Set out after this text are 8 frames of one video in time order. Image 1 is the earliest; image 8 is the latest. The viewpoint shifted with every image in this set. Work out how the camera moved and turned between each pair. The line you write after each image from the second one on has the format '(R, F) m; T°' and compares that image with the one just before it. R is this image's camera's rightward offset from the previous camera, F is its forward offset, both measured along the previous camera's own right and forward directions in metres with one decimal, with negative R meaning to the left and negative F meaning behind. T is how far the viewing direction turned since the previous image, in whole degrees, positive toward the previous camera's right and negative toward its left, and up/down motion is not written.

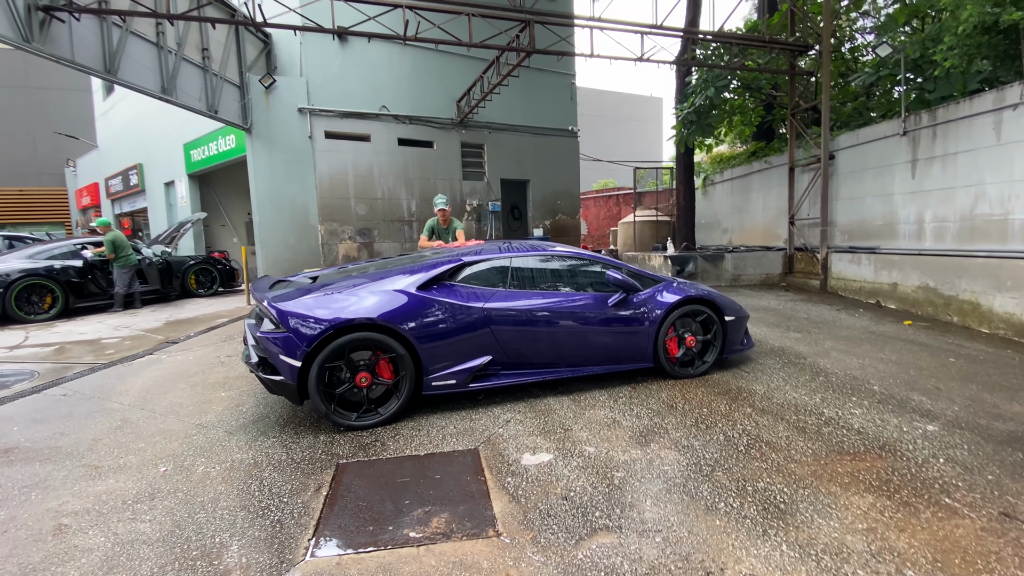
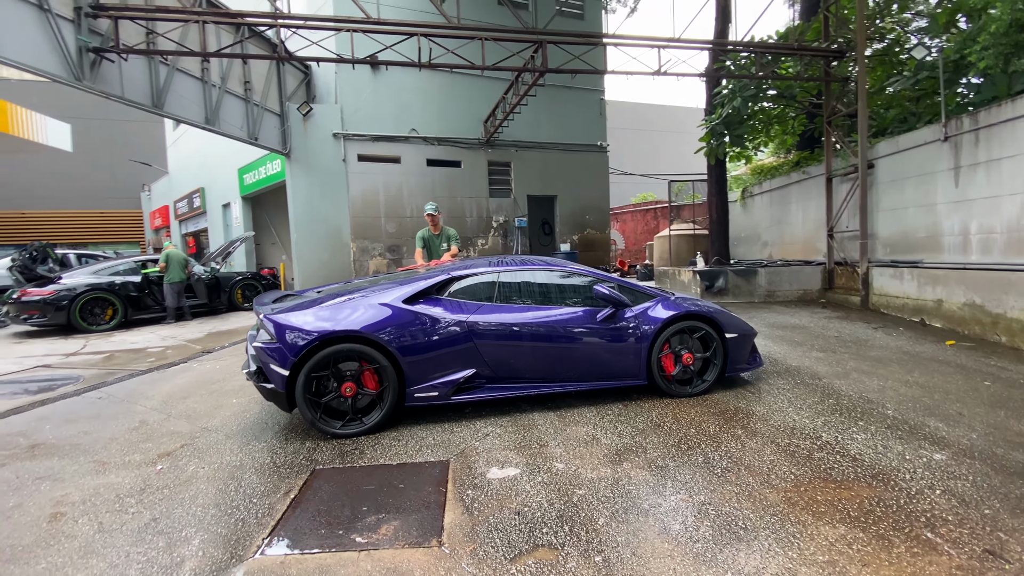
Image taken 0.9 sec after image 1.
(+0.5, 0.0) m; -6°
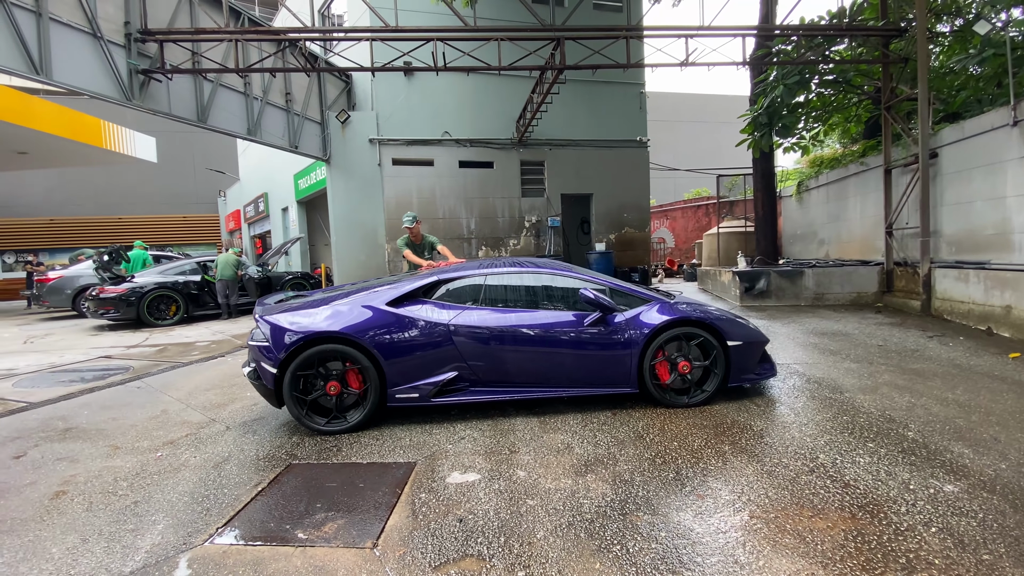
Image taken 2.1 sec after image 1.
(+0.6, +0.1) m; -7°
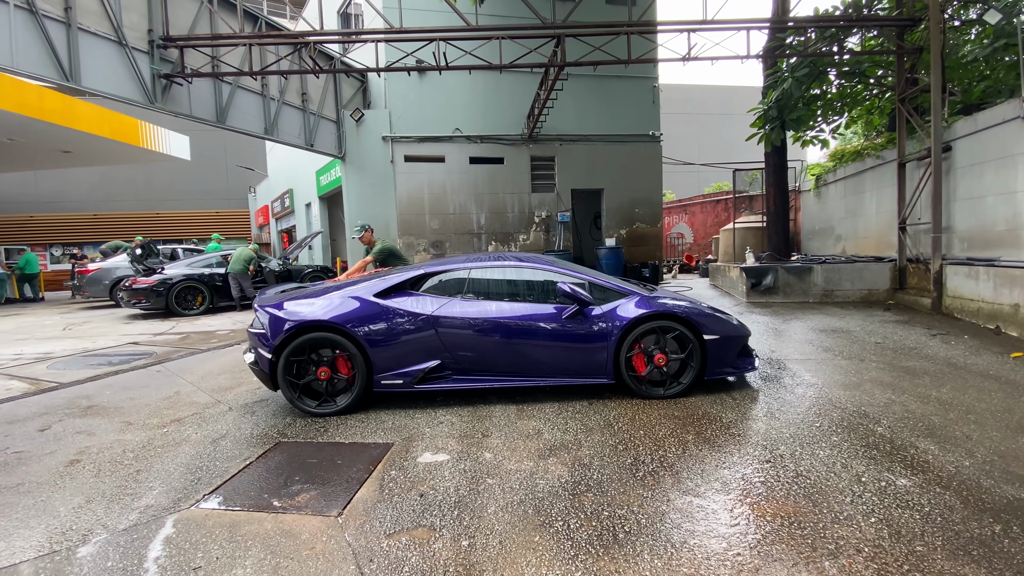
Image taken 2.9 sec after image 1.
(+0.4, -0.2) m; -3°
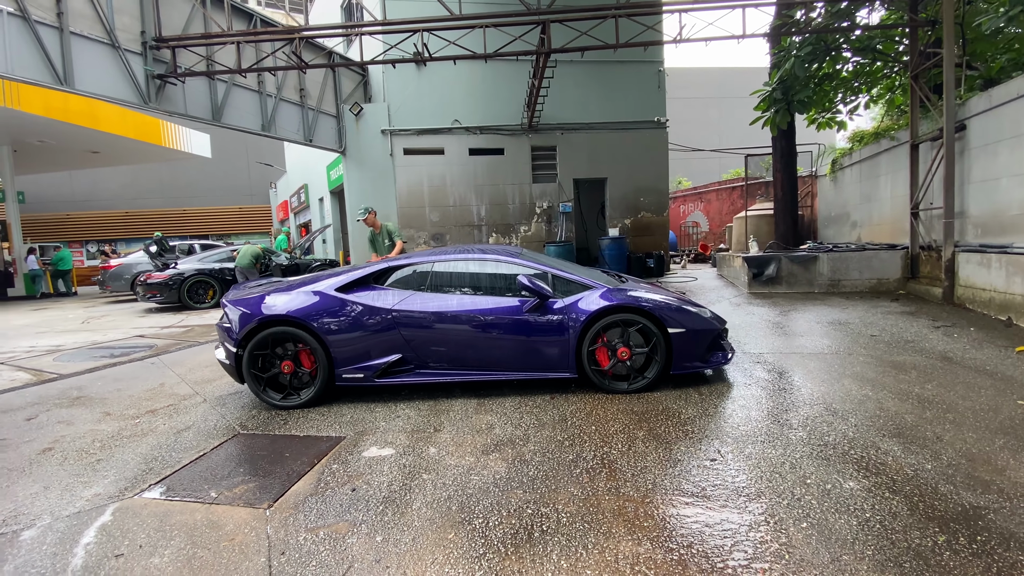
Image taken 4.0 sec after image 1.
(+0.6, +0.1) m; -3°
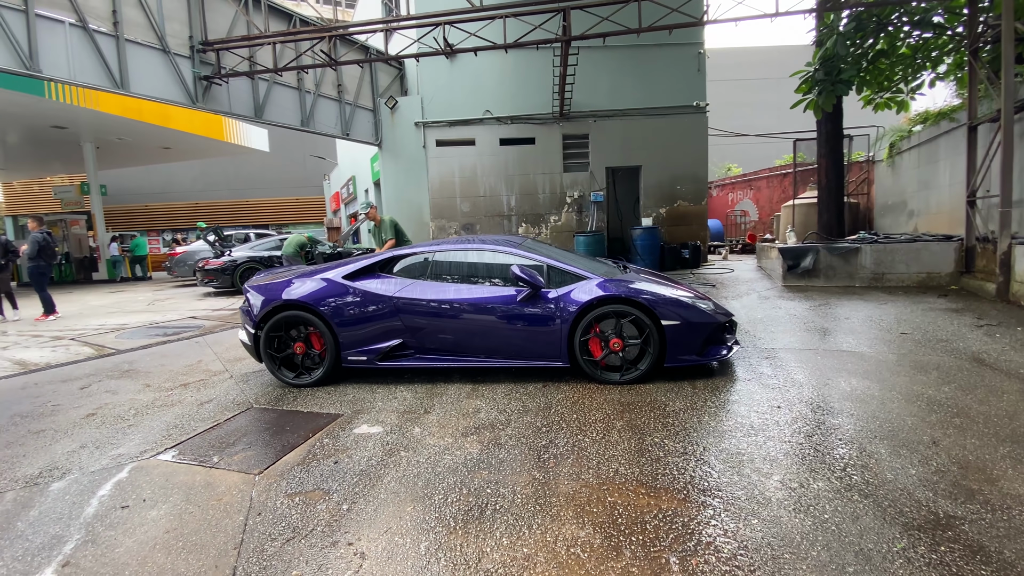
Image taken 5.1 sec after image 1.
(+0.5, -0.1) m; -6°
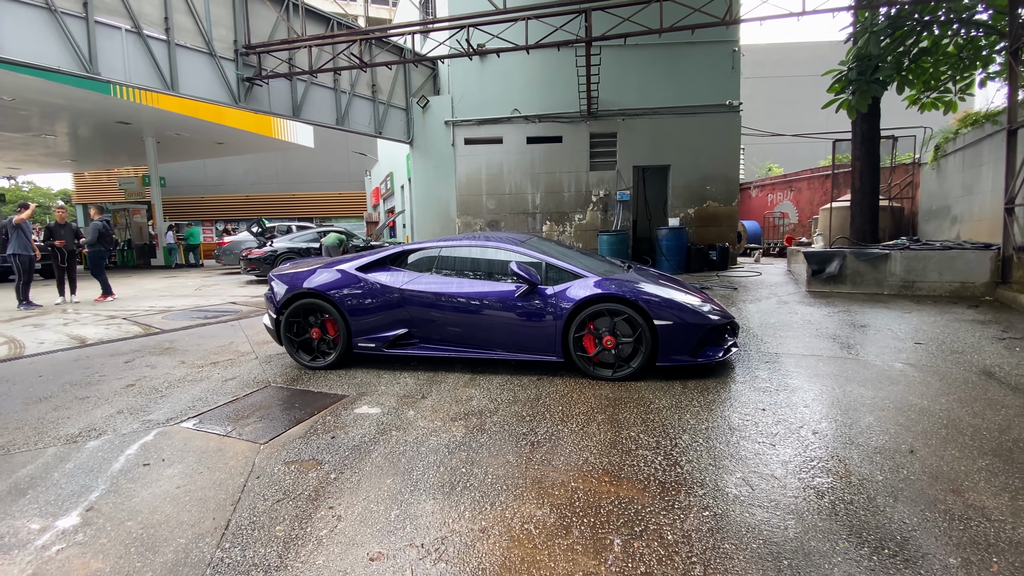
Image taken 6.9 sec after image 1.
(+0.4, -0.2) m; -5°
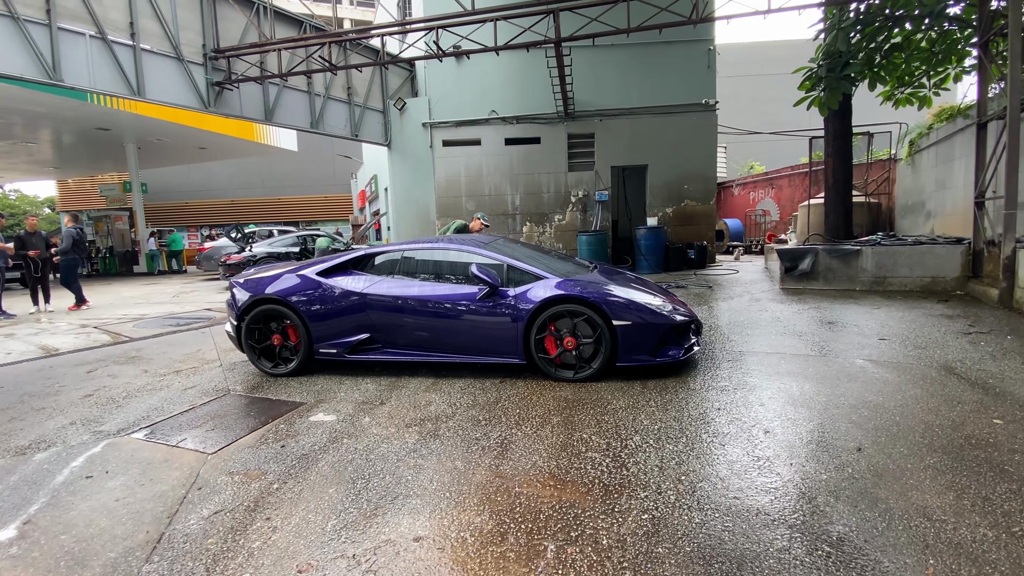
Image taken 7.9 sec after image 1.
(+0.3, 0.0) m; +1°
